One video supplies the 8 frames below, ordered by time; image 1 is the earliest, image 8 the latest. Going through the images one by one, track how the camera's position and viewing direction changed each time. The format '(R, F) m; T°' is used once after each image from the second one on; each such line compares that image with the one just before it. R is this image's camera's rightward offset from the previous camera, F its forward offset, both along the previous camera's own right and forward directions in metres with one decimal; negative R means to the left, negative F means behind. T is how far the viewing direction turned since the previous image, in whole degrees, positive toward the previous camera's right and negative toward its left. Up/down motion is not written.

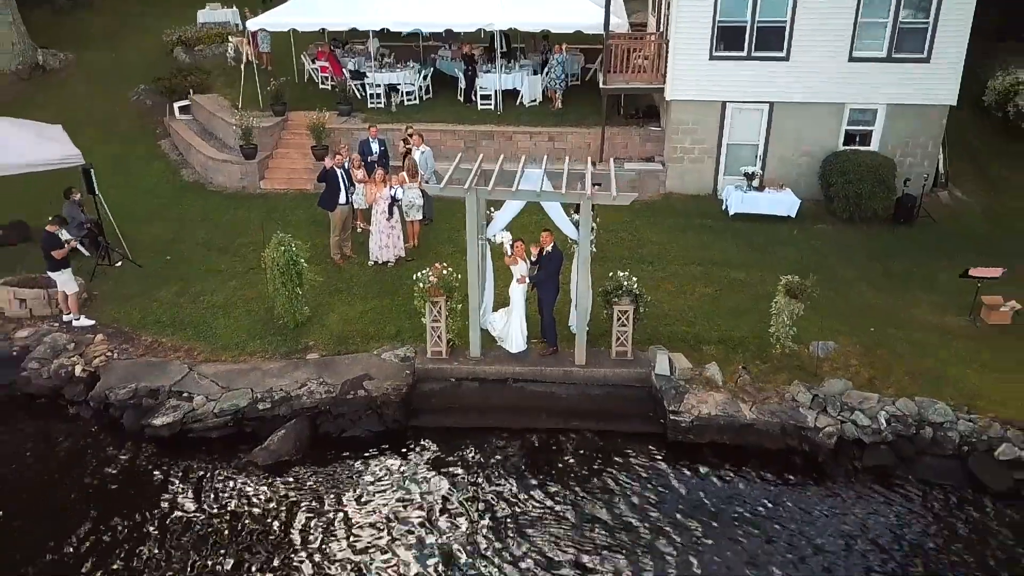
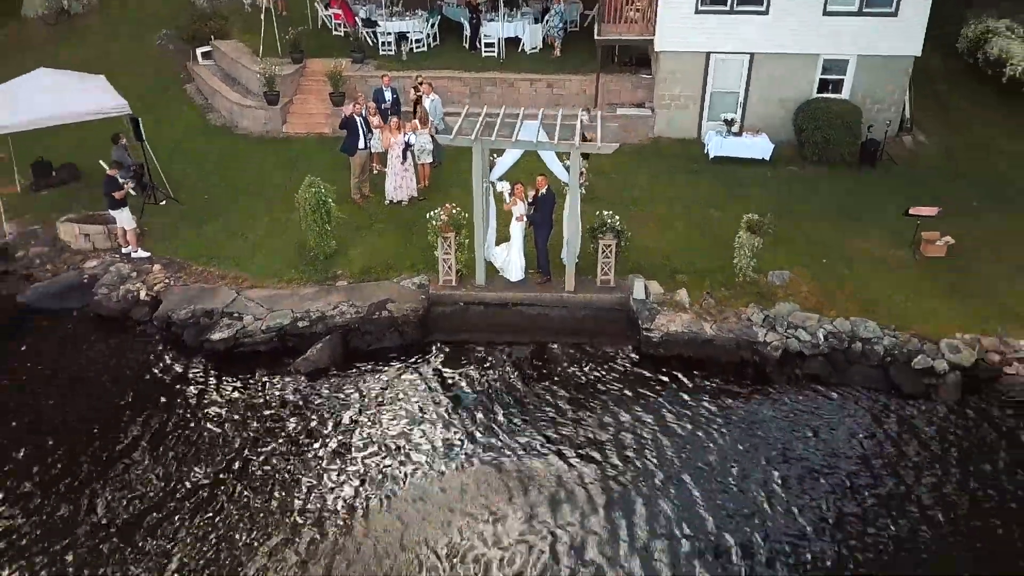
(+0.1, -1.8) m; 0°
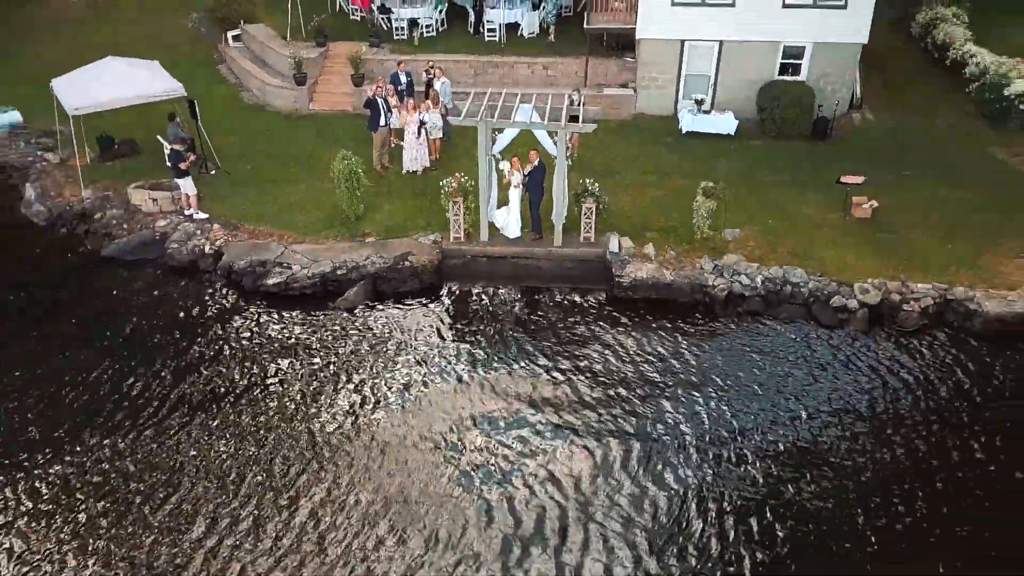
(+0.1, -2.8) m; 0°
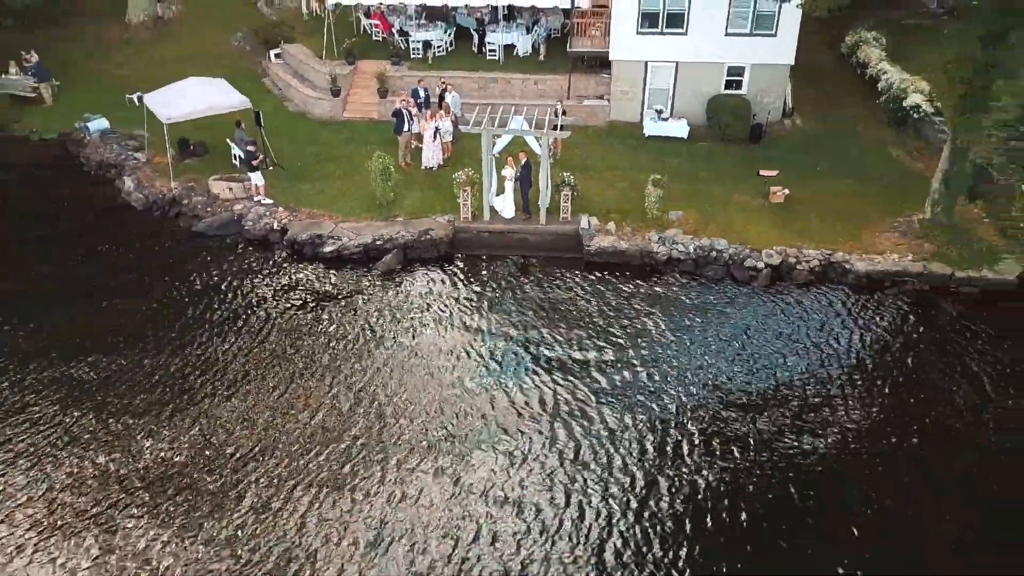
(+0.1, -4.9) m; 0°
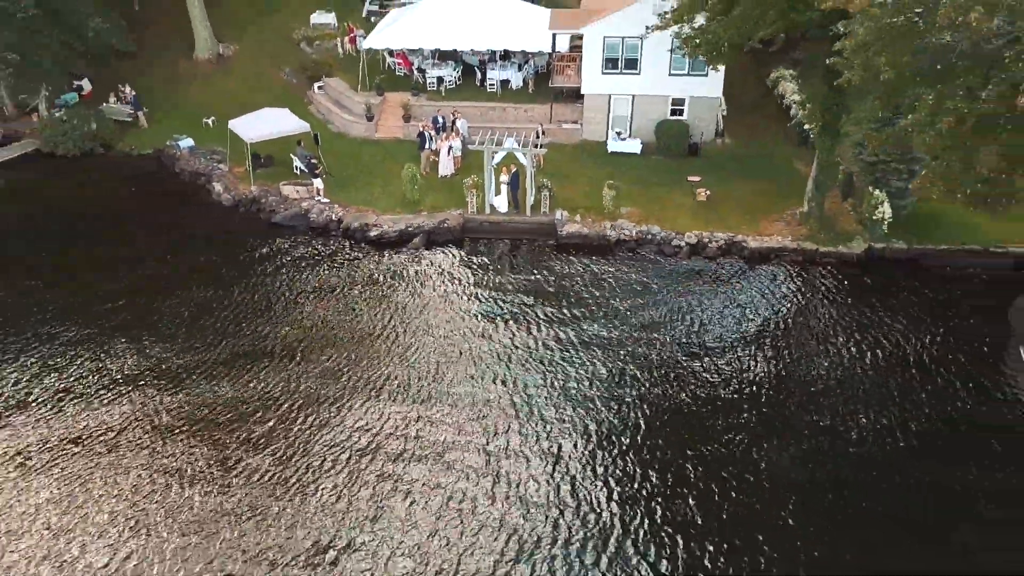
(+0.2, -7.6) m; 0°
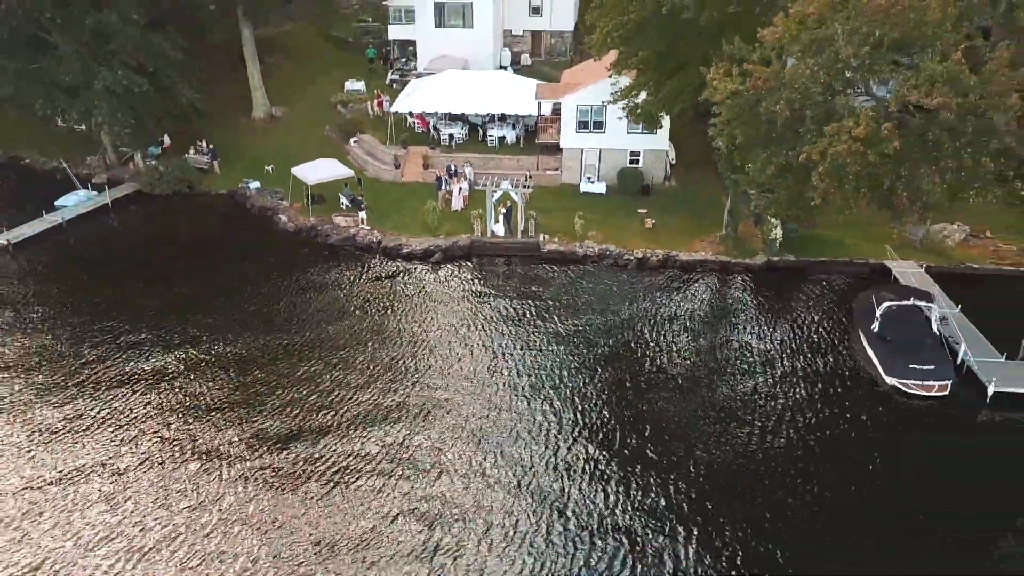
(+0.1, -9.5) m; 0°
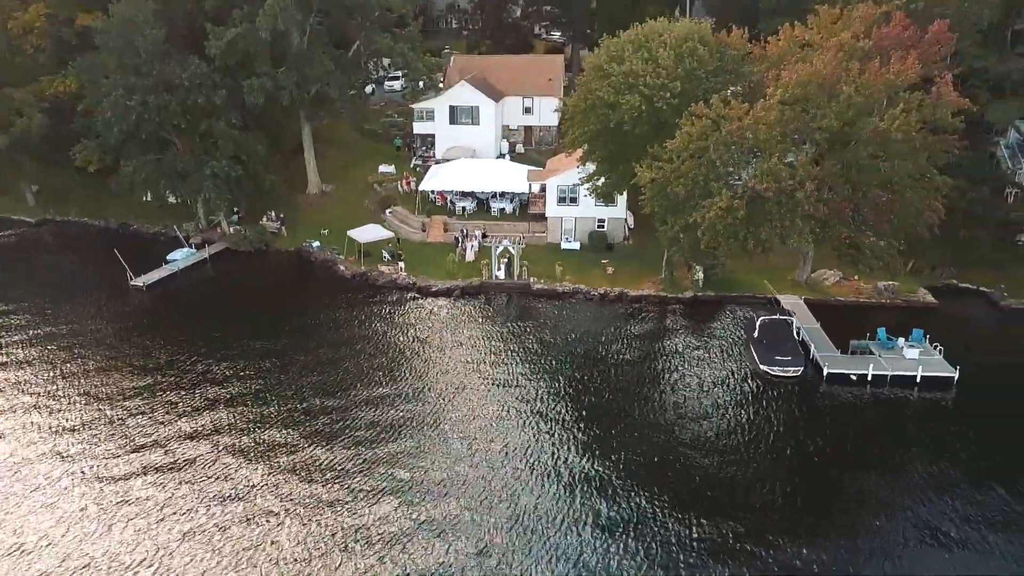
(-0.2, -13.8) m; 0°
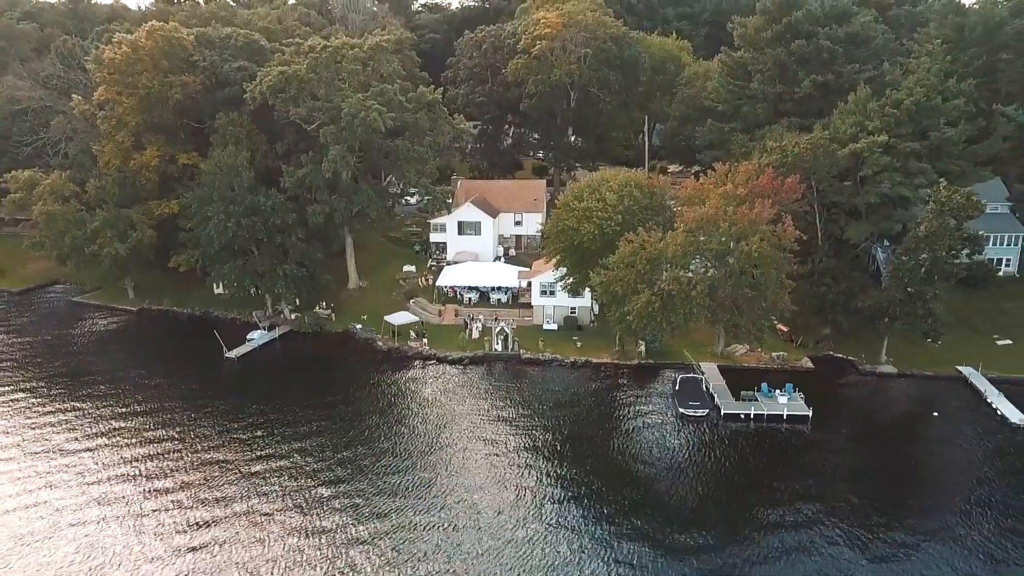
(-0.3, -18.8) m; +1°
